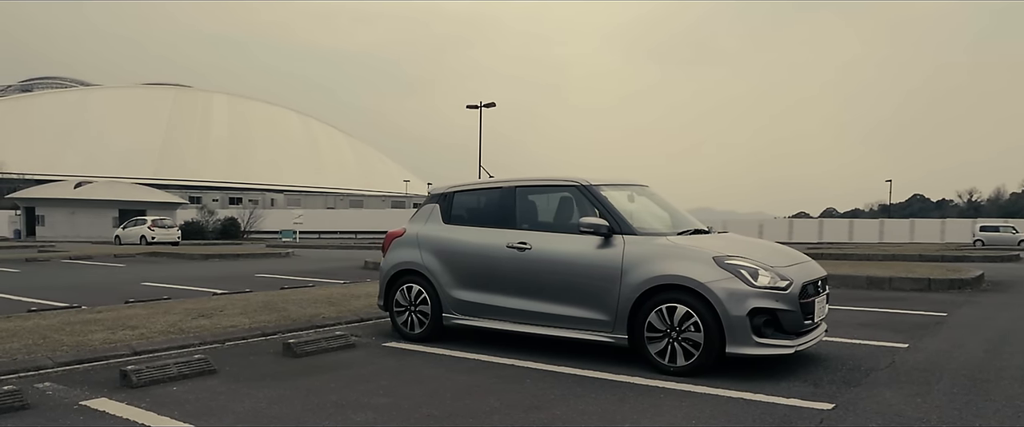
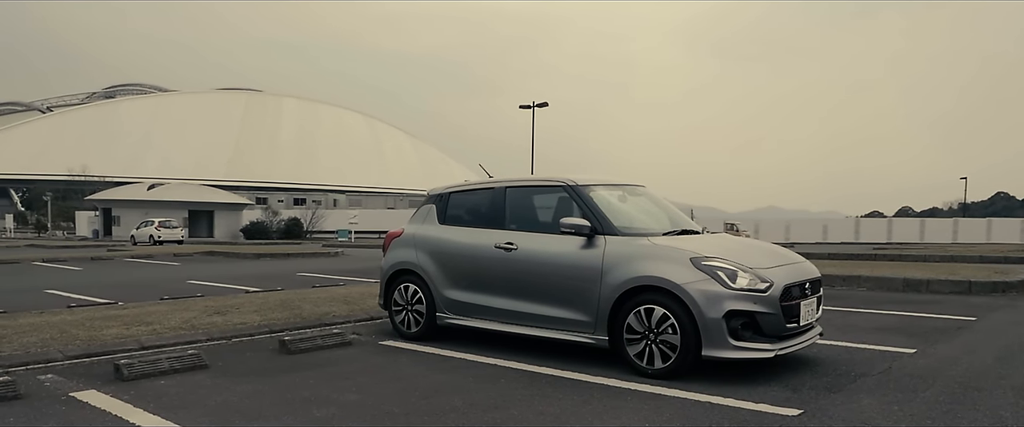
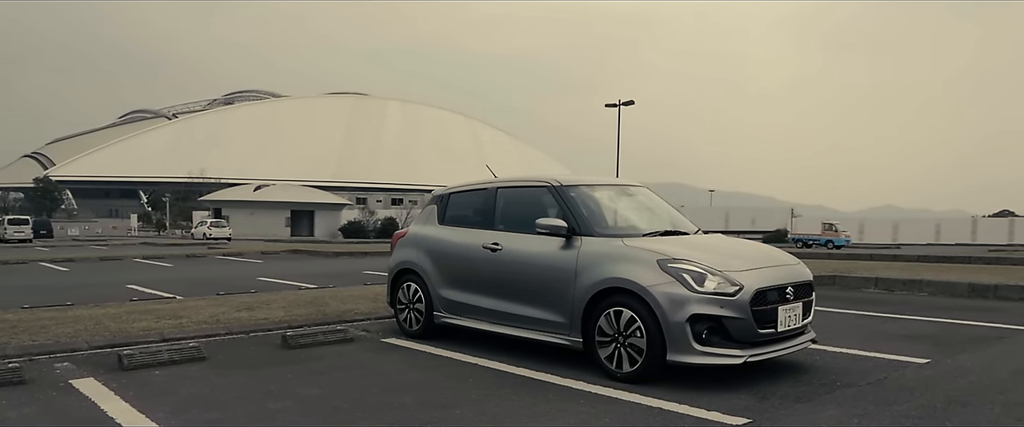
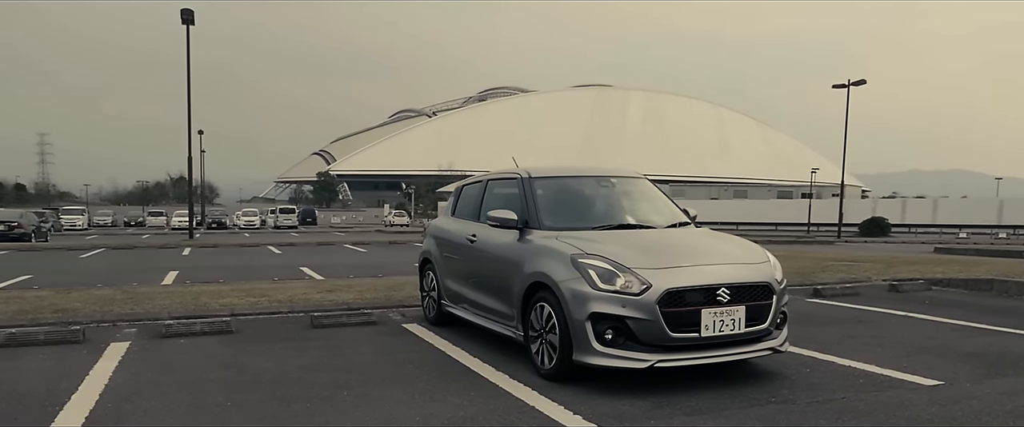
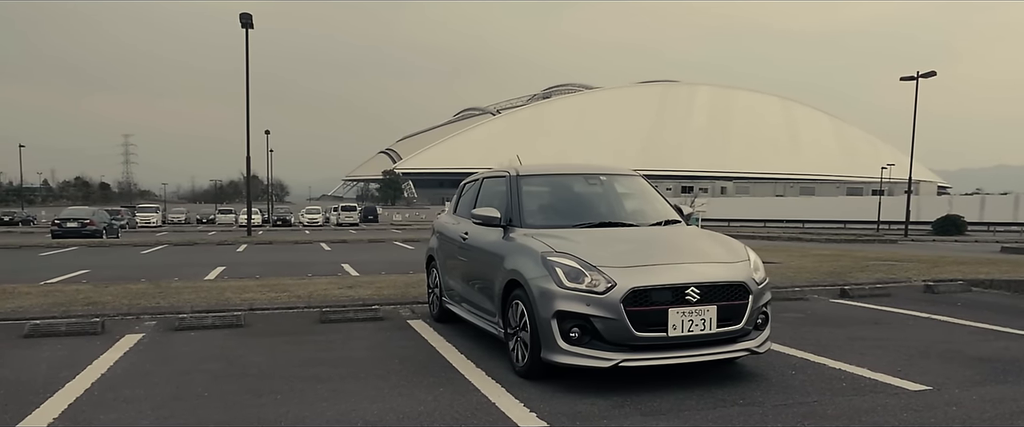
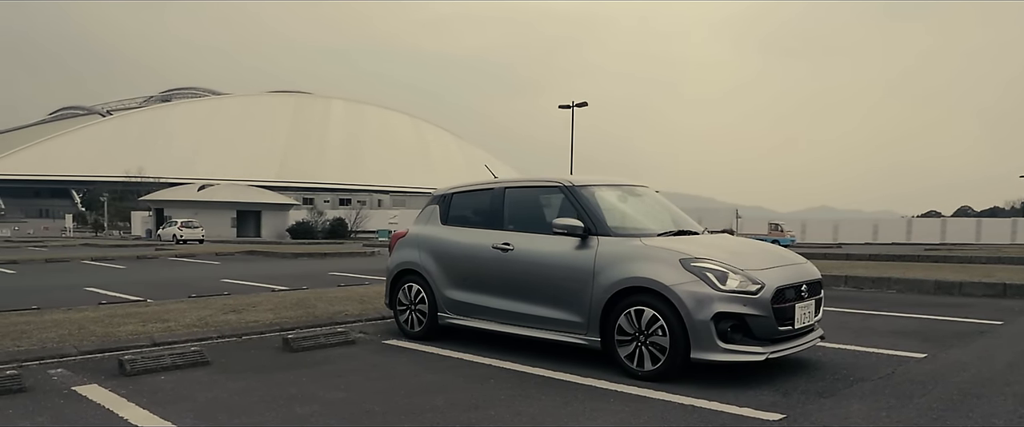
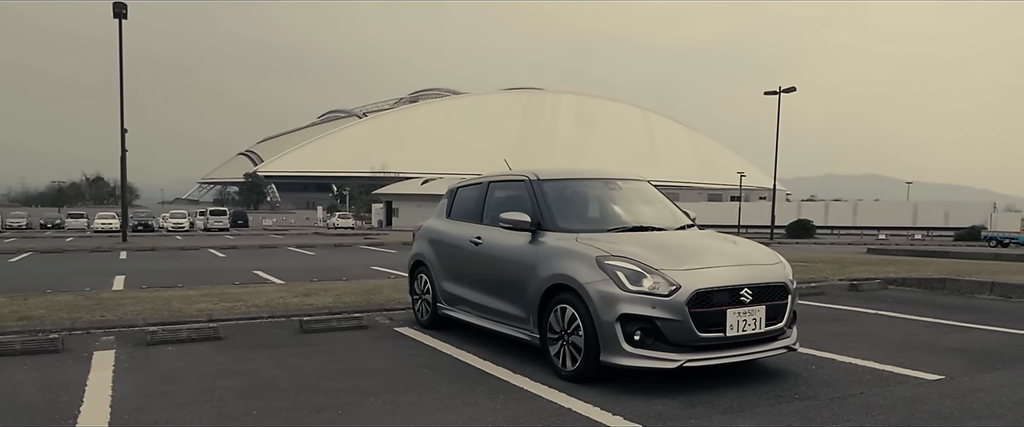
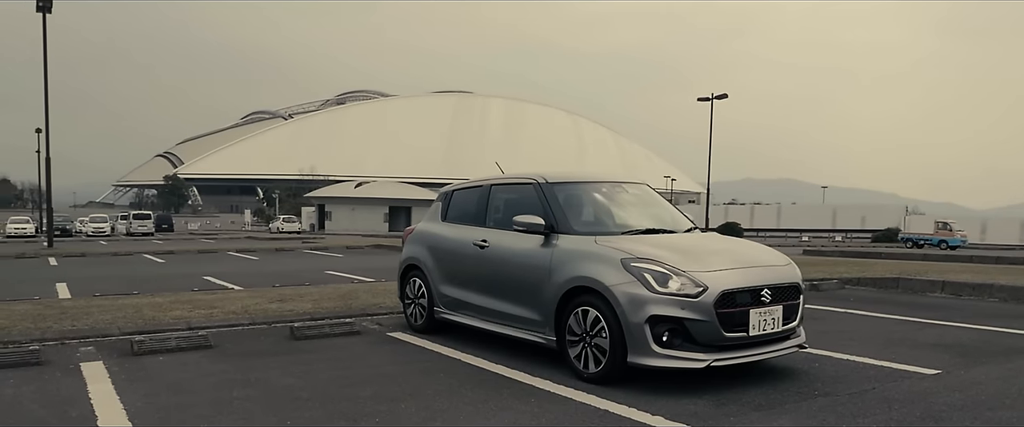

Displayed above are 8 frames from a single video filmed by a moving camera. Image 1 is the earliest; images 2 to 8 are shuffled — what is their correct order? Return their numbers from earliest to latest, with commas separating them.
2, 6, 3, 8, 7, 4, 5
